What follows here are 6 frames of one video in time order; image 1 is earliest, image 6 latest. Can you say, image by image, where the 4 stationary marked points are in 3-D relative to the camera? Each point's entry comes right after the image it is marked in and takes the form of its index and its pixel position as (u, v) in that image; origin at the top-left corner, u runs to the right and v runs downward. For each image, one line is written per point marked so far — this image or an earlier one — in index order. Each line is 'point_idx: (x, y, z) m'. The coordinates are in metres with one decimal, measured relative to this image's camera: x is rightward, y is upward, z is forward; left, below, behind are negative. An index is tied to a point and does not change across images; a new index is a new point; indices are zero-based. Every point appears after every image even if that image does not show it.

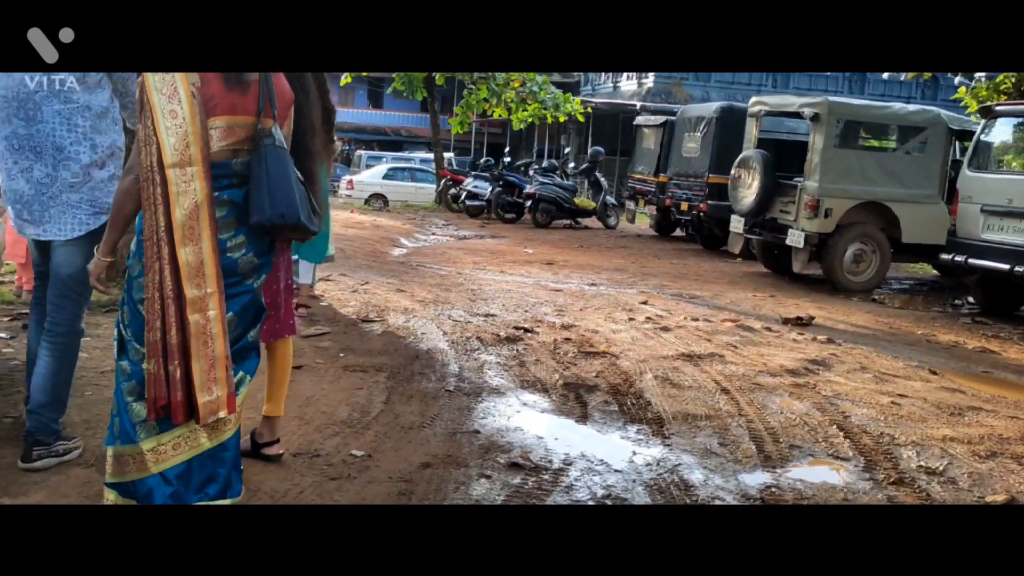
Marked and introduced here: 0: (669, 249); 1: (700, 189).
0: (+2.2, +0.5, +12.6) m
1: (+2.6, +1.3, +12.5) m
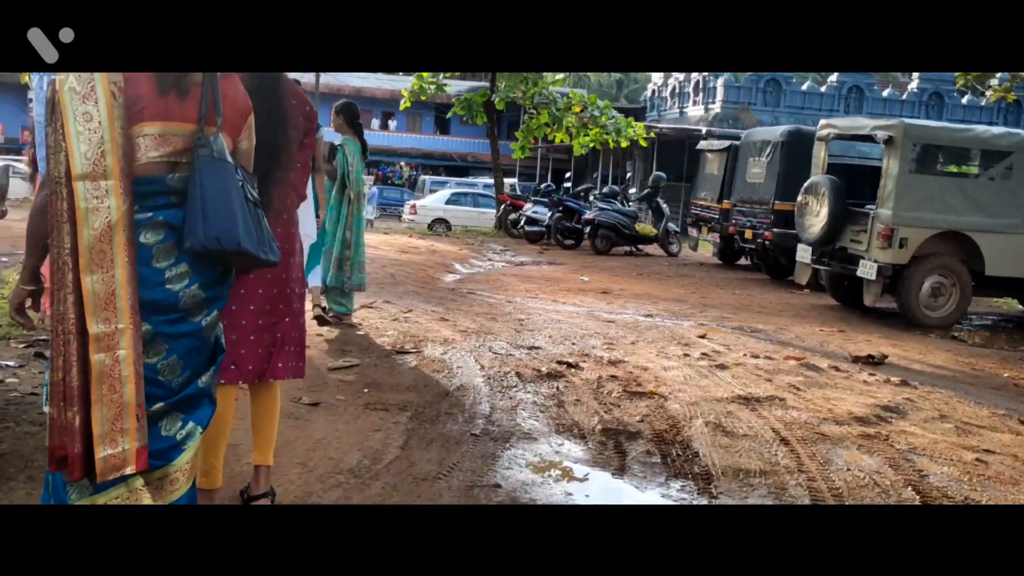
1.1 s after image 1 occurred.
0: (+2.9, +0.1, +12.1) m
1: (+3.3, +0.9, +11.9) m
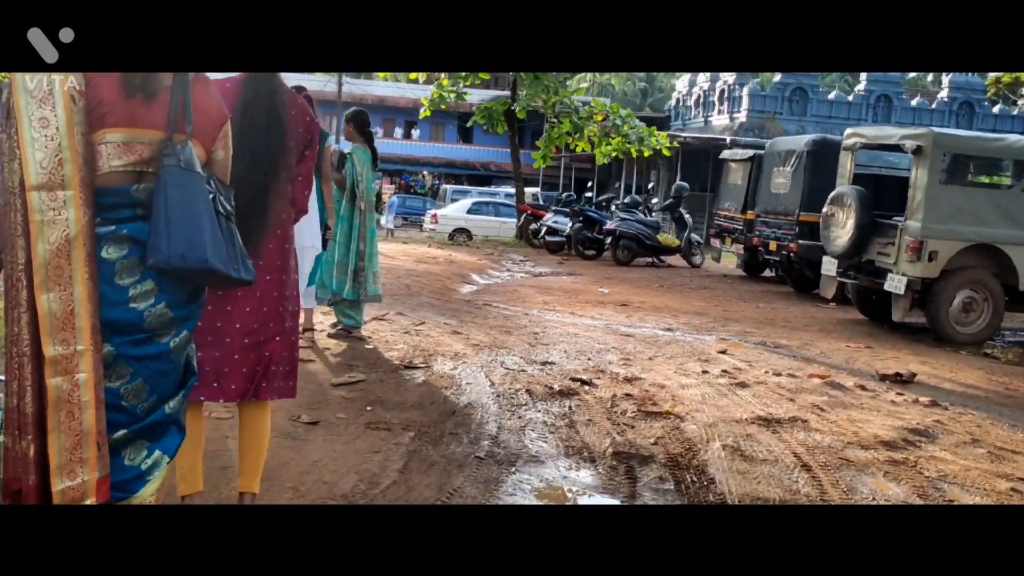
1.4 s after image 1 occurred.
0: (+3.1, 0.0, +11.8) m
1: (+3.5, +0.8, +11.7) m
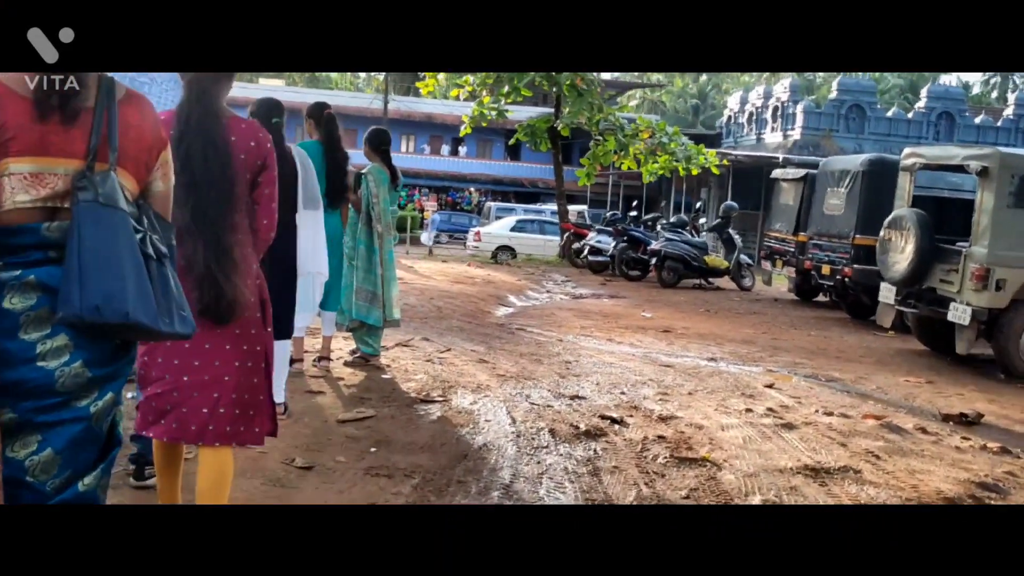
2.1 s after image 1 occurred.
0: (+3.6, -0.4, +11.2) m
1: (+4.0, +0.4, +11.1) m
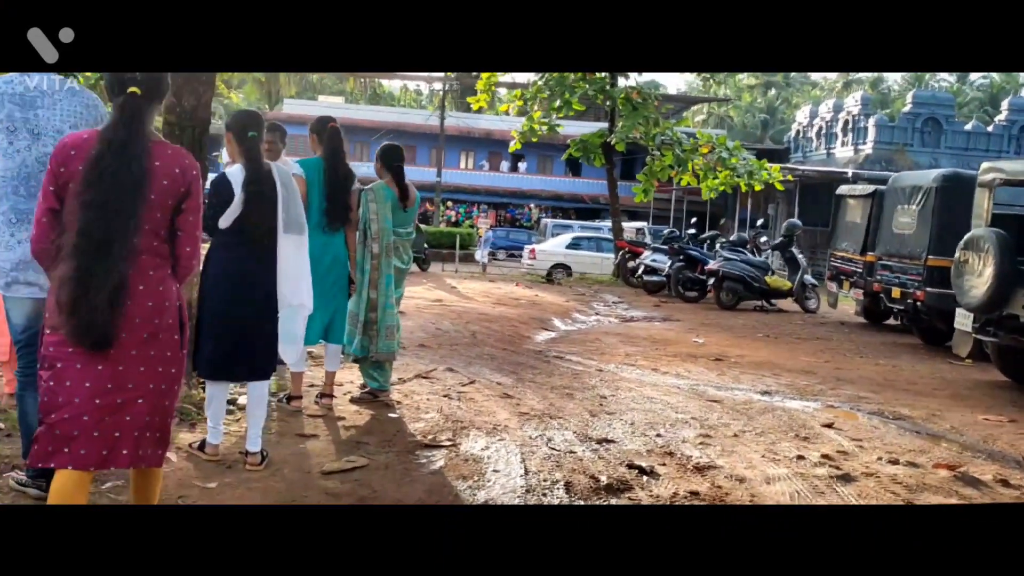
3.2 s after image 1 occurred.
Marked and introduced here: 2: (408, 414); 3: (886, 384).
0: (+4.1, -0.6, +10.4) m
1: (+4.5, +0.2, +10.2) m
2: (-0.6, -0.7, +5.2) m
3: (+3.2, -0.8, +7.7) m
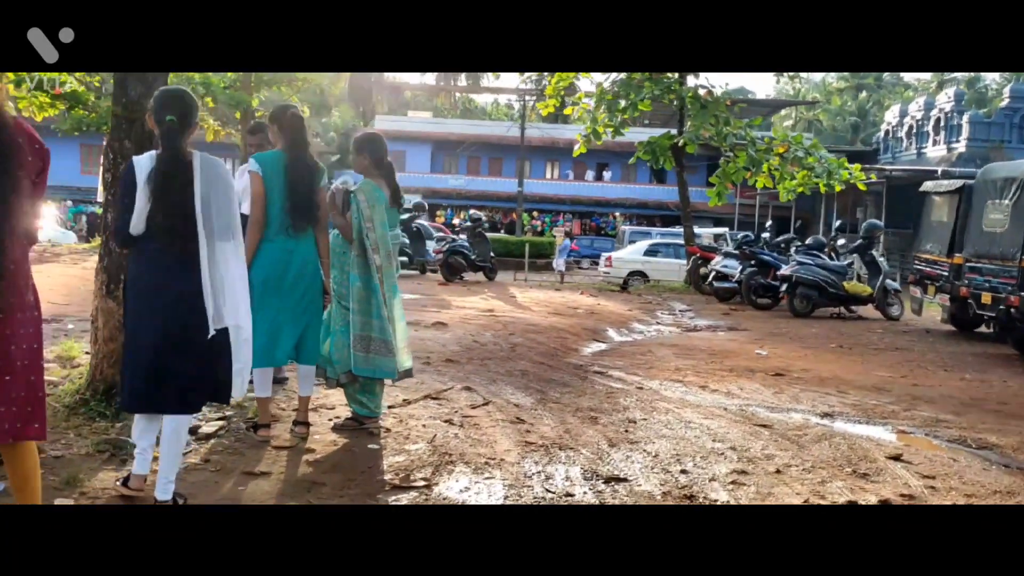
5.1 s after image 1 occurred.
0: (+4.6, -0.7, +9.3) m
1: (+5.0, +0.1, +9.1) m
2: (-0.6, -0.8, +4.5) m
3: (+3.4, -0.9, +6.7) m
